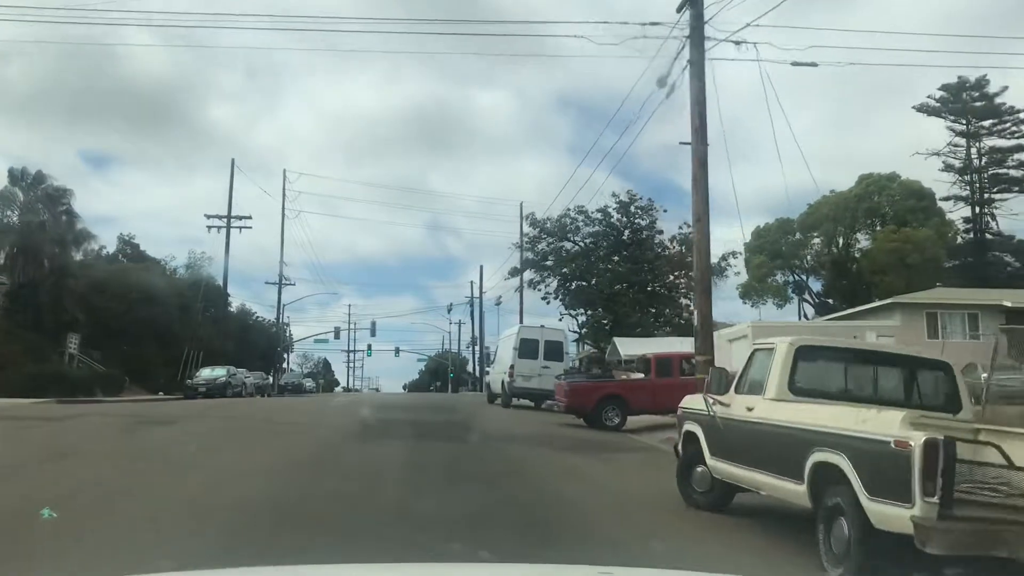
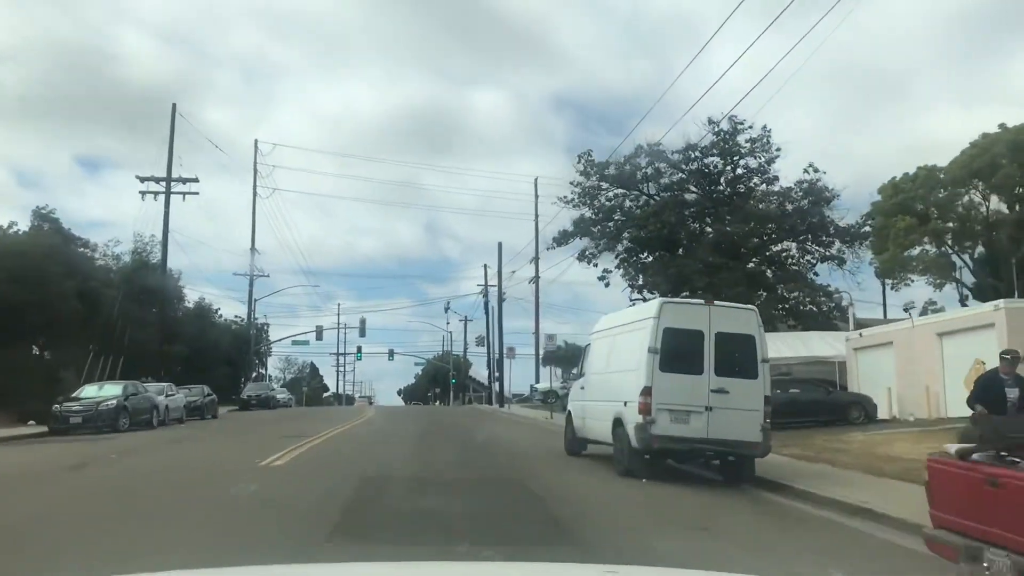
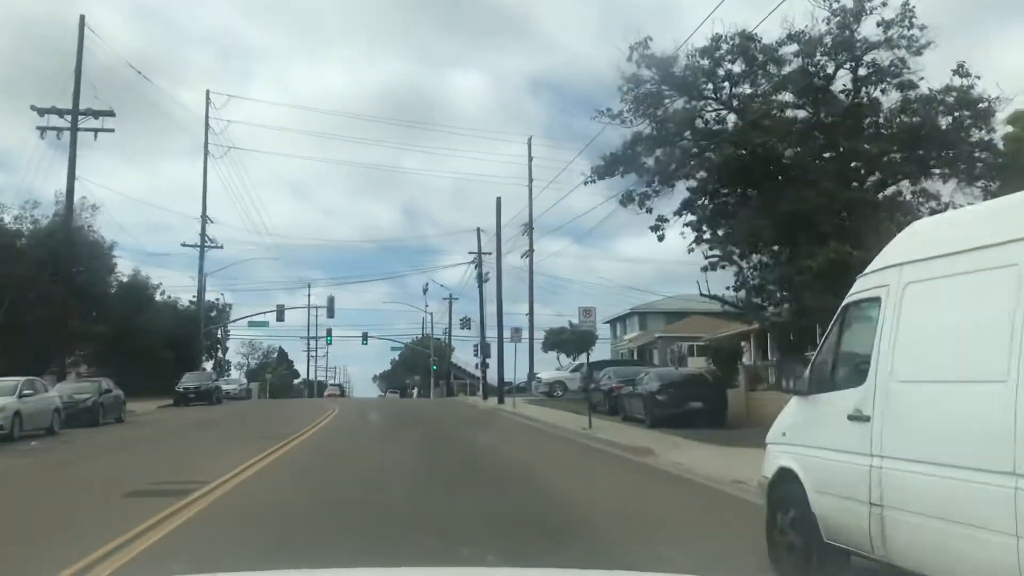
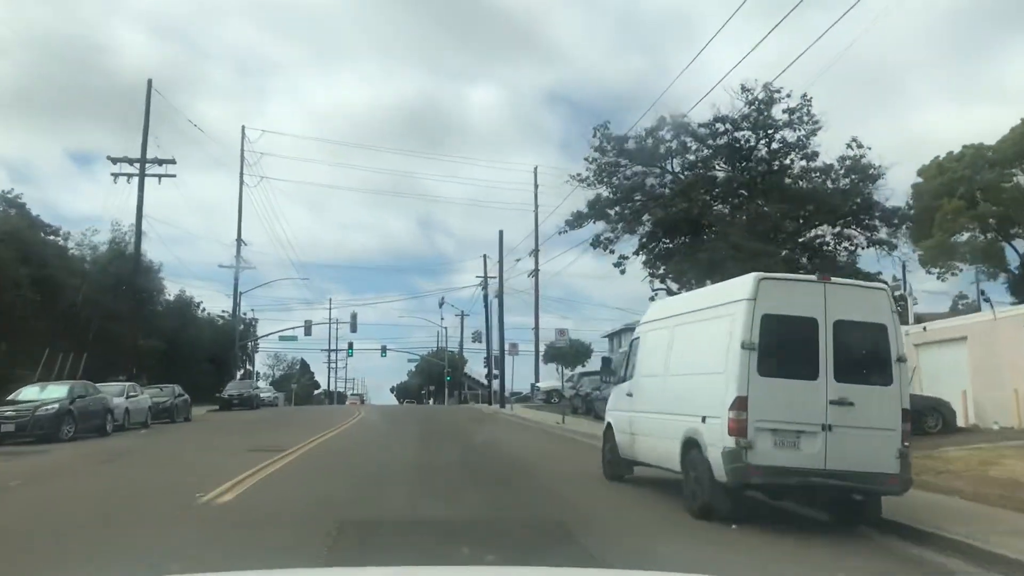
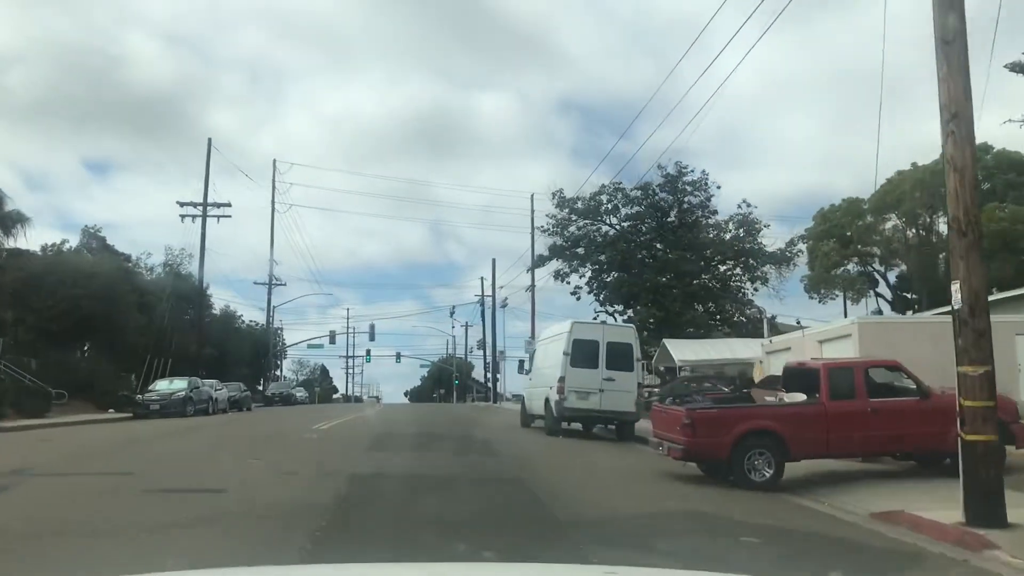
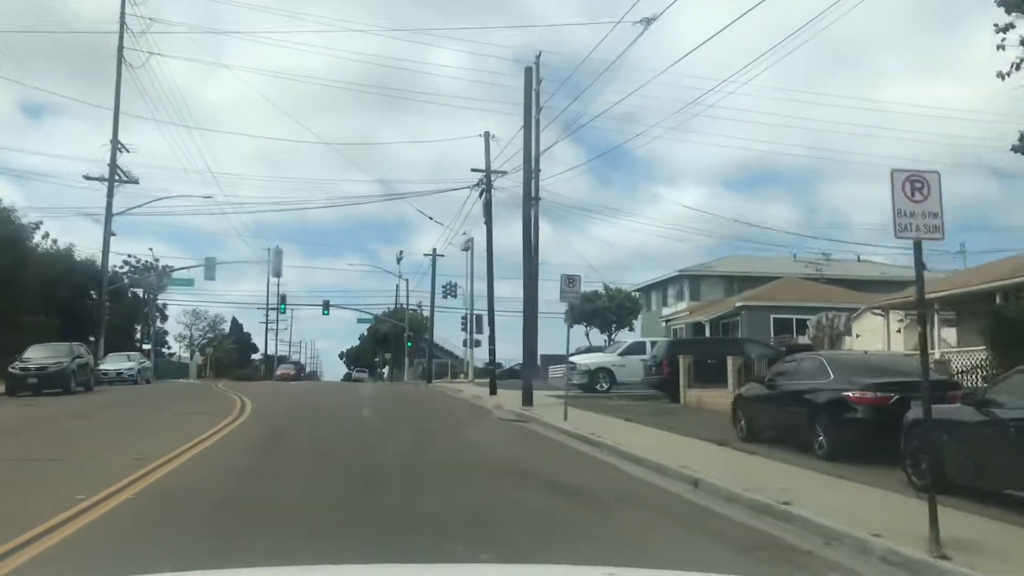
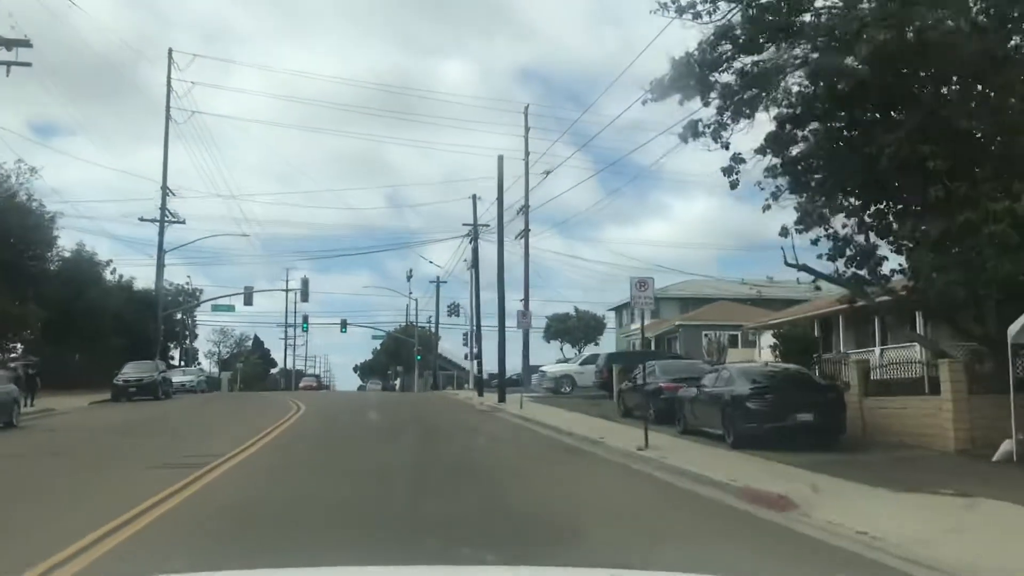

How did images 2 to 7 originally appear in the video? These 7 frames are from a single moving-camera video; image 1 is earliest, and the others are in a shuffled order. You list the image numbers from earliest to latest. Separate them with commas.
5, 2, 4, 3, 7, 6
